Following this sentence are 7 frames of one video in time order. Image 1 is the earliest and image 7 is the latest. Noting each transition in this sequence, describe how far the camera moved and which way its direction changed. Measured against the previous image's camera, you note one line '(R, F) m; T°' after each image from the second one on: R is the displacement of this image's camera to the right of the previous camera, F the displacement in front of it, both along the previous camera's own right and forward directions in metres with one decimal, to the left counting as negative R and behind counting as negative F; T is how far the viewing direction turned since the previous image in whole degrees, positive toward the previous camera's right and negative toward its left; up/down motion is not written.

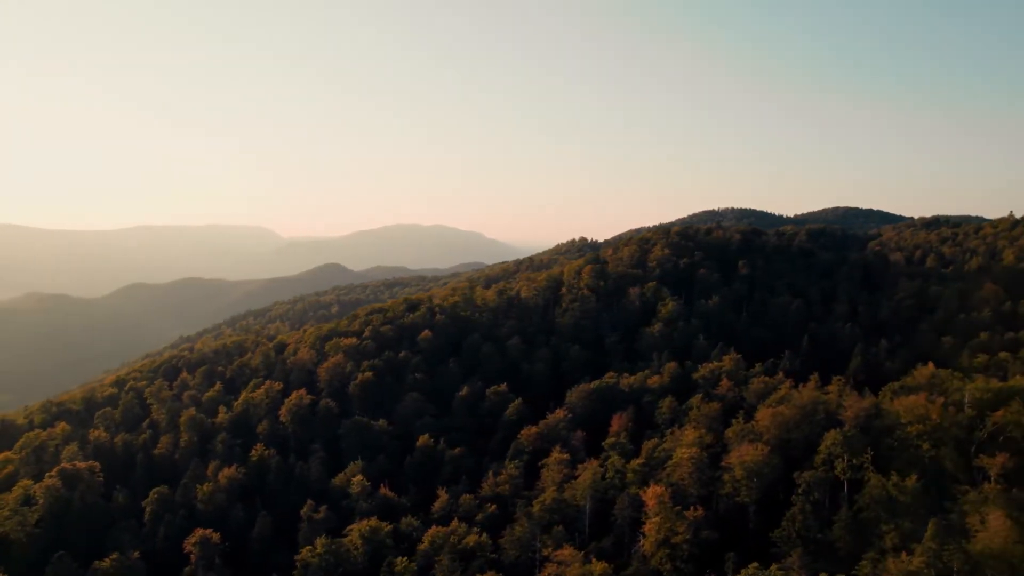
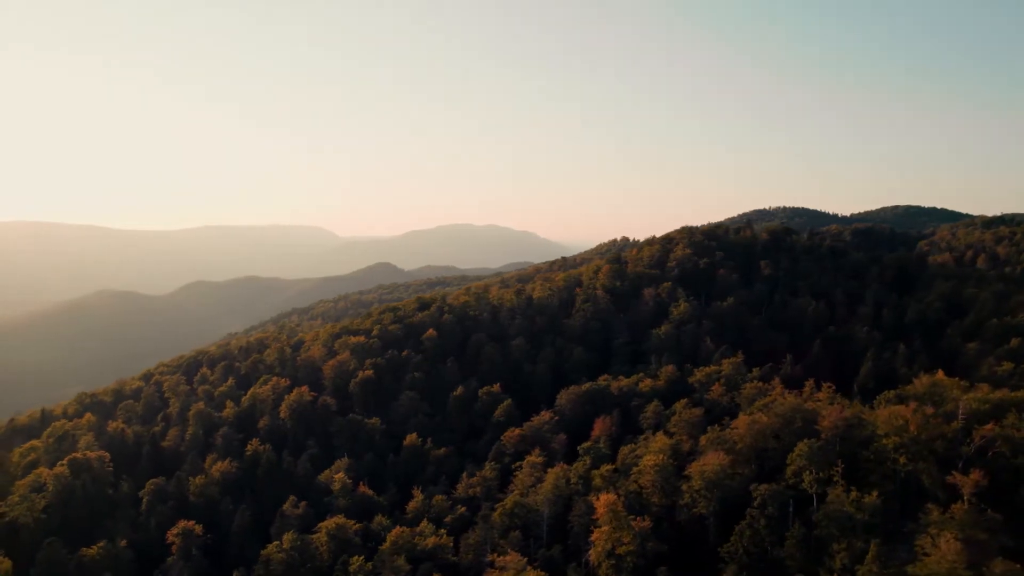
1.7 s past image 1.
(+6.6, +1.2) m; -4°
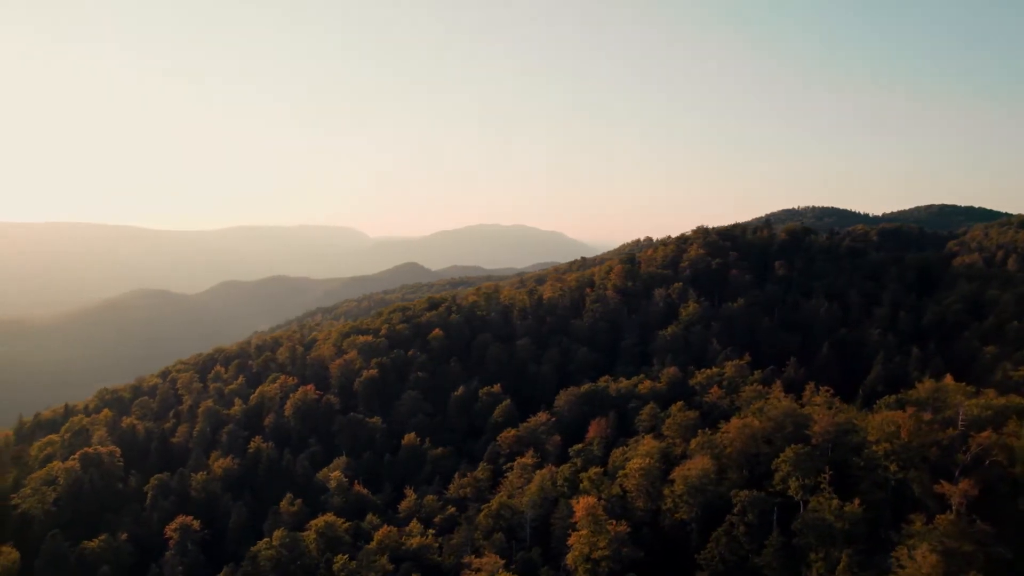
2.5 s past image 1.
(+3.0, +0.4) m; -2°
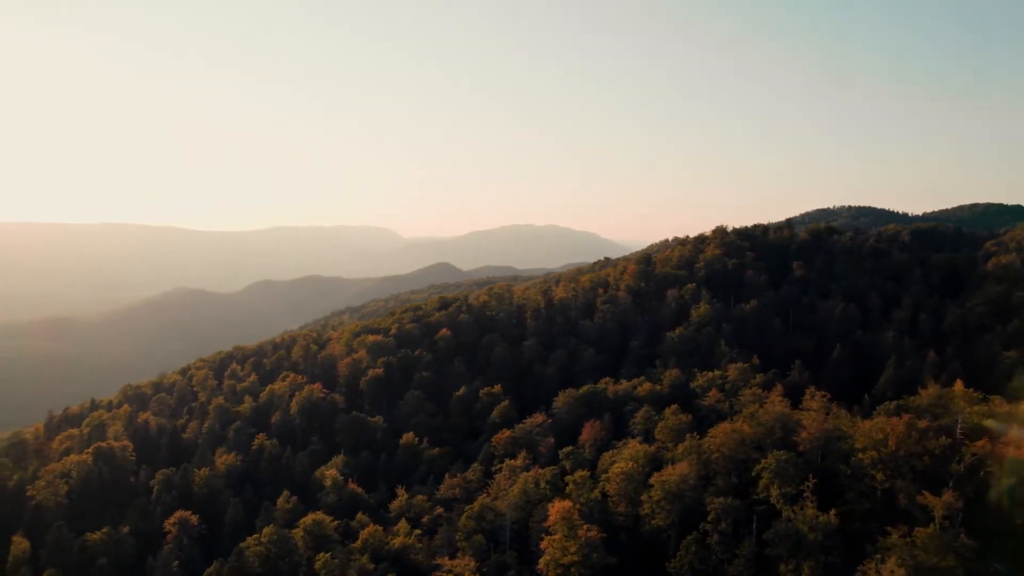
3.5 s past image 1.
(+3.5, +0.5) m; -3°
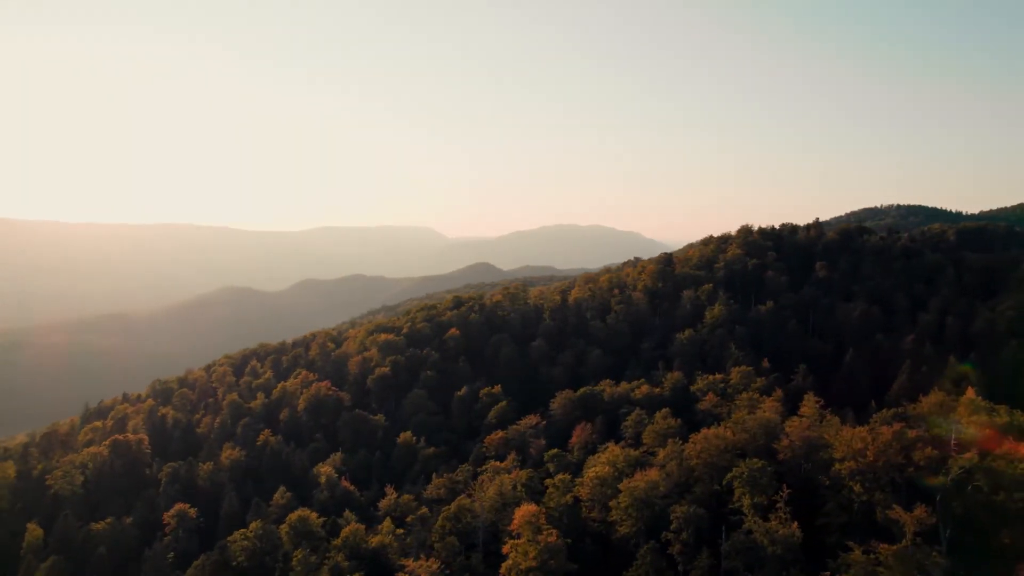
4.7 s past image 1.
(+4.5, +0.7) m; -3°
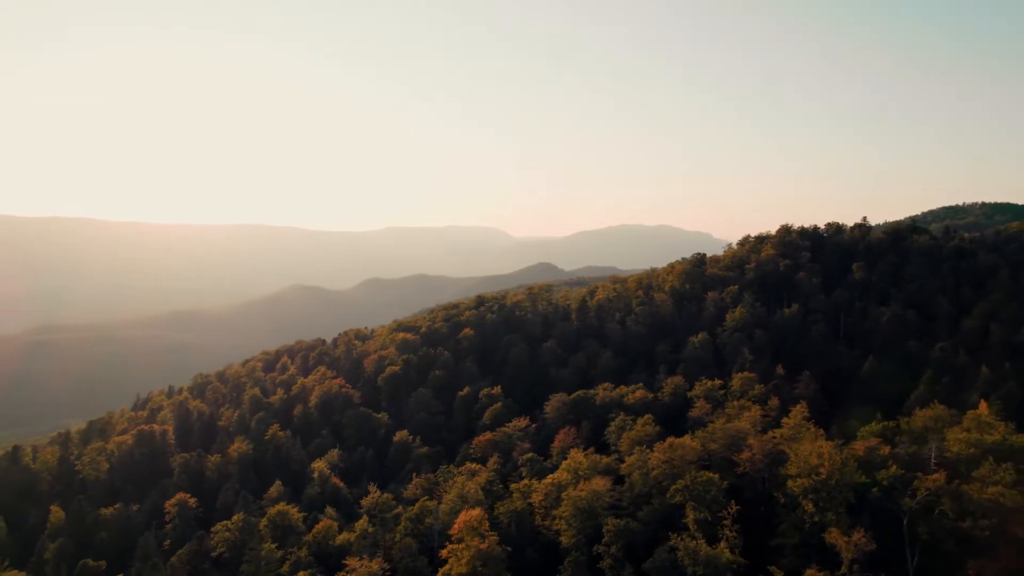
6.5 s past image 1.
(+7.0, +1.1) m; -5°
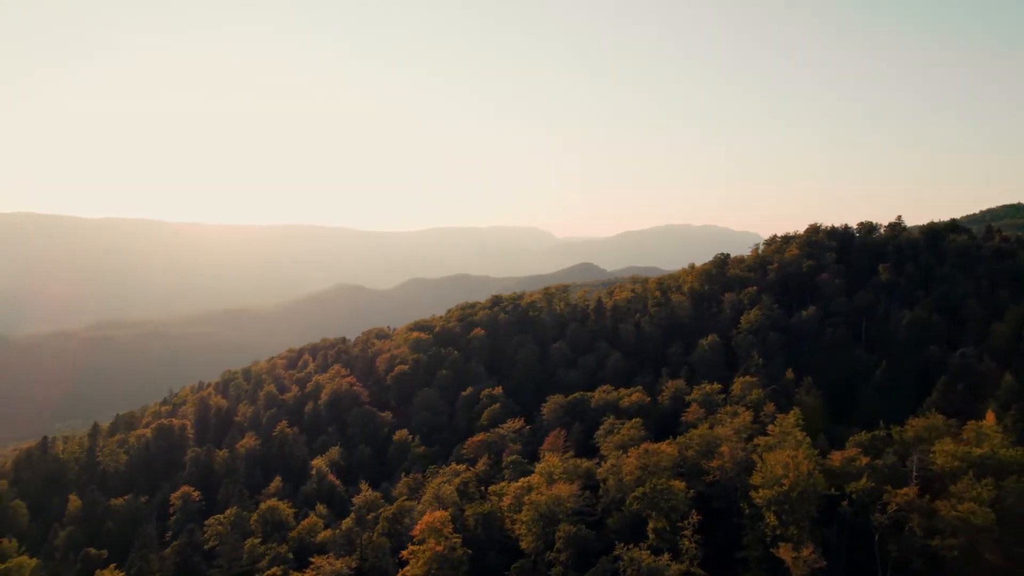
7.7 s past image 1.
(+4.5, +0.6) m; -4°
